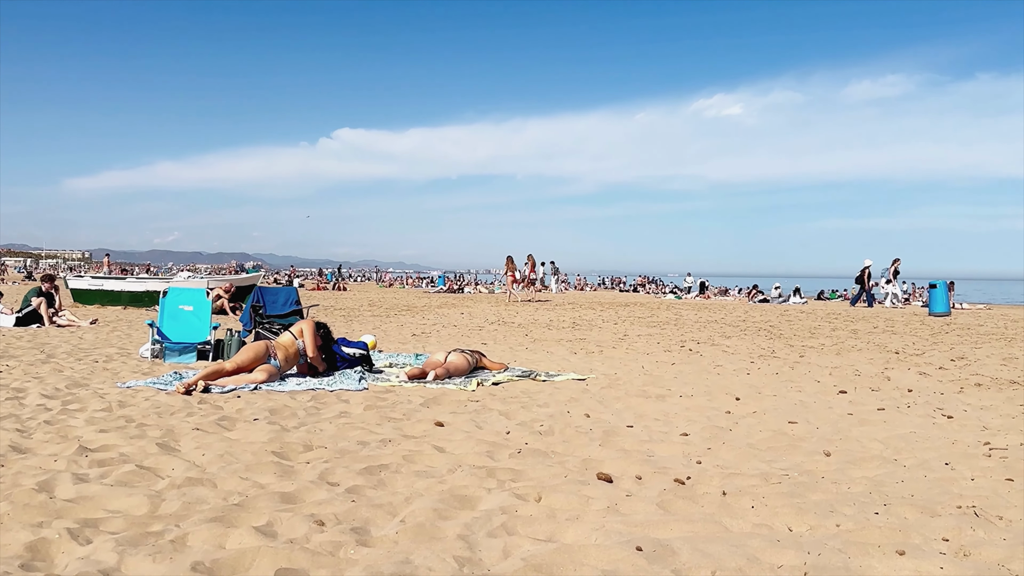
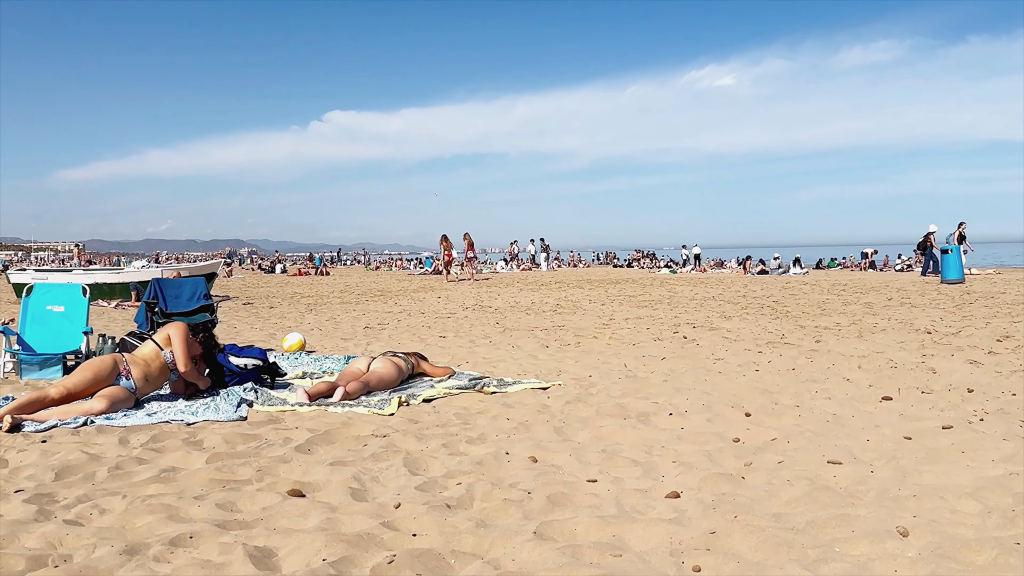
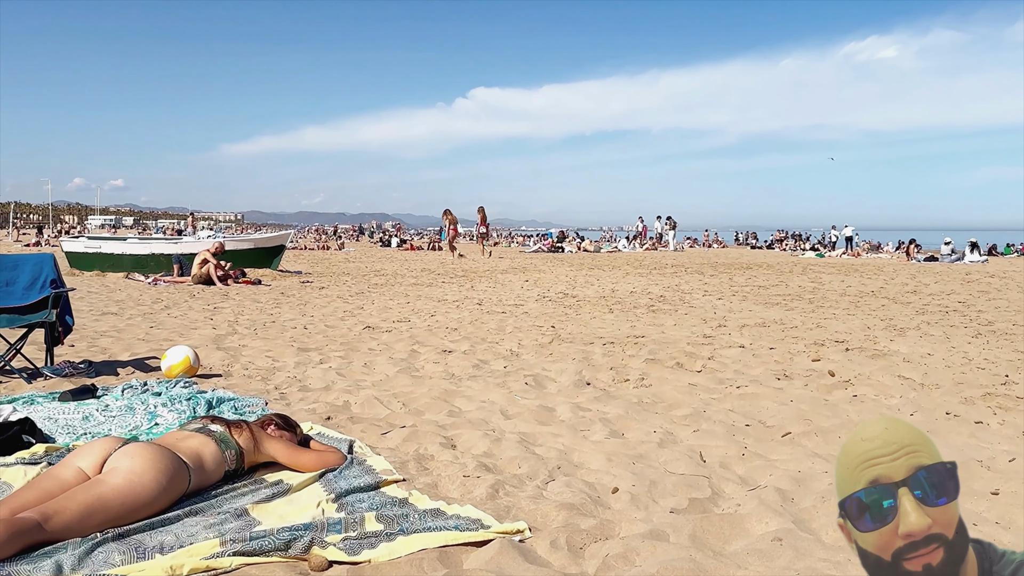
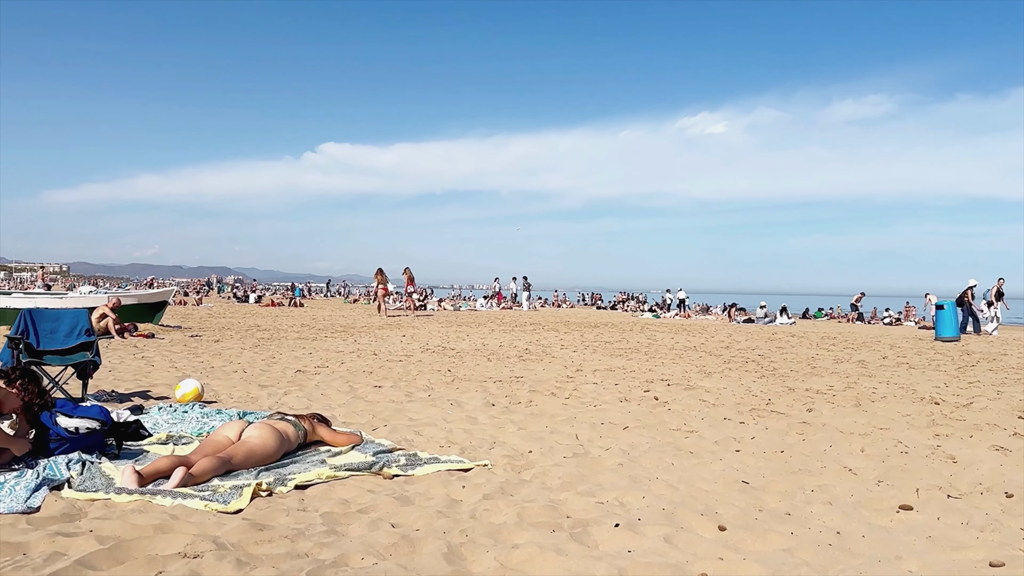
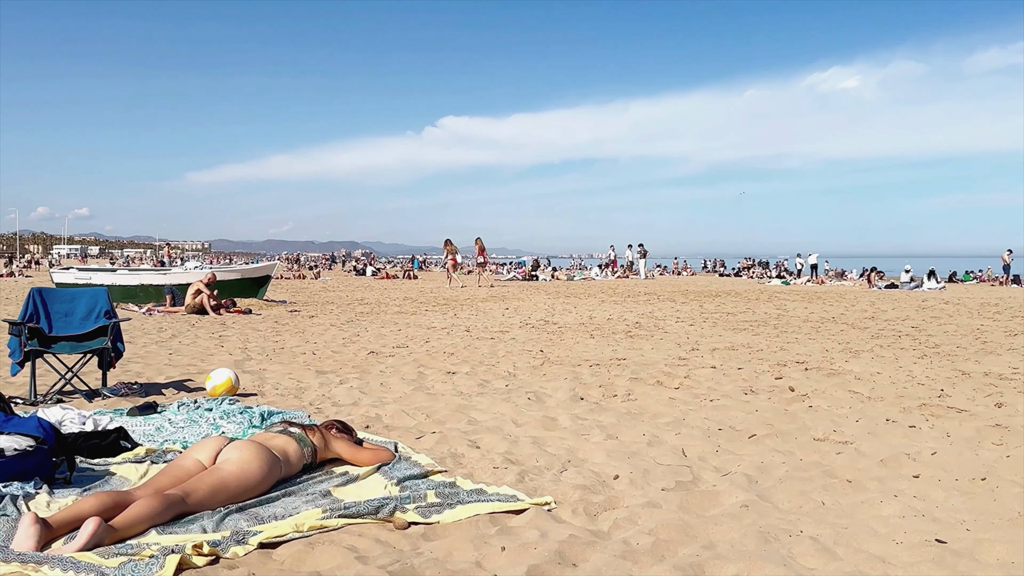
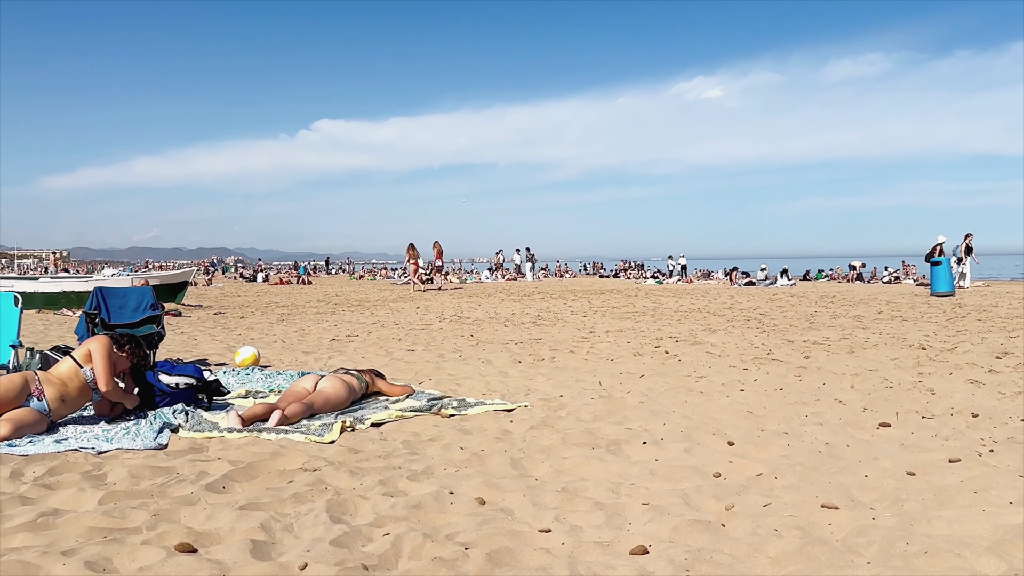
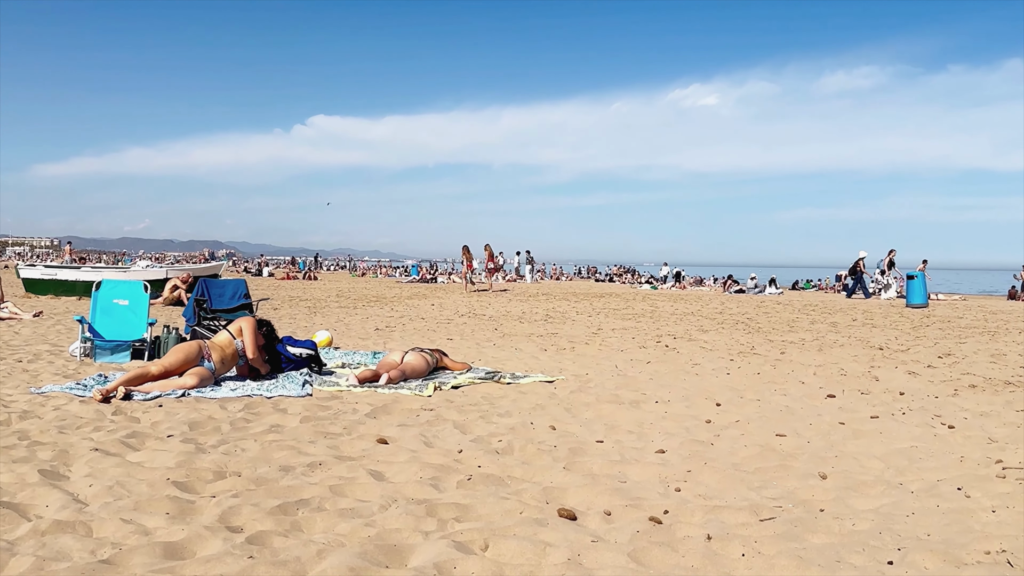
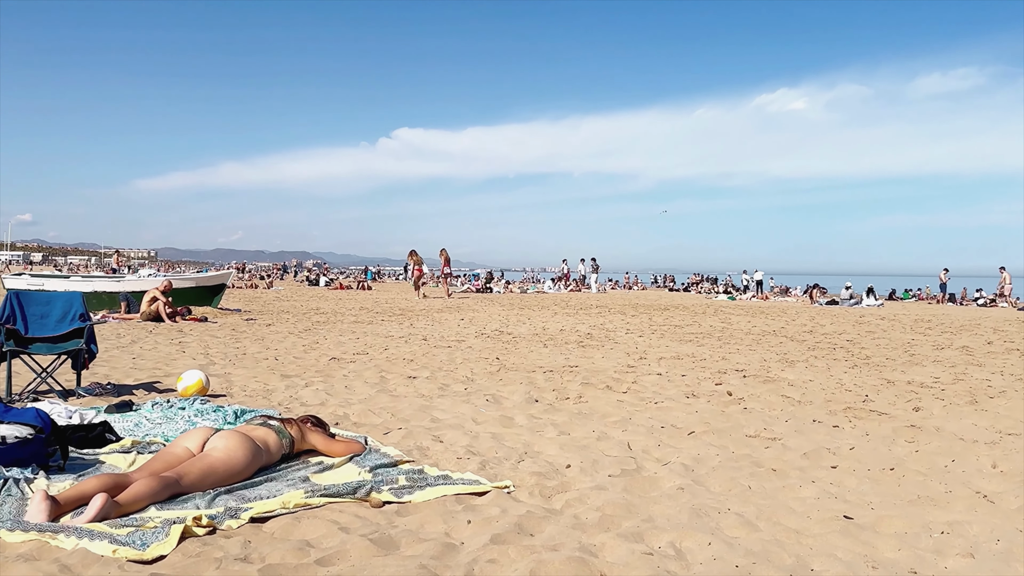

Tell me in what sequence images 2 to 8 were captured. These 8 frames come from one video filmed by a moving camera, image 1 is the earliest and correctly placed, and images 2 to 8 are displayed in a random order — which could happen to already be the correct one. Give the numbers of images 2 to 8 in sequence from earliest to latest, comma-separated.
7, 2, 6, 4, 8, 5, 3
